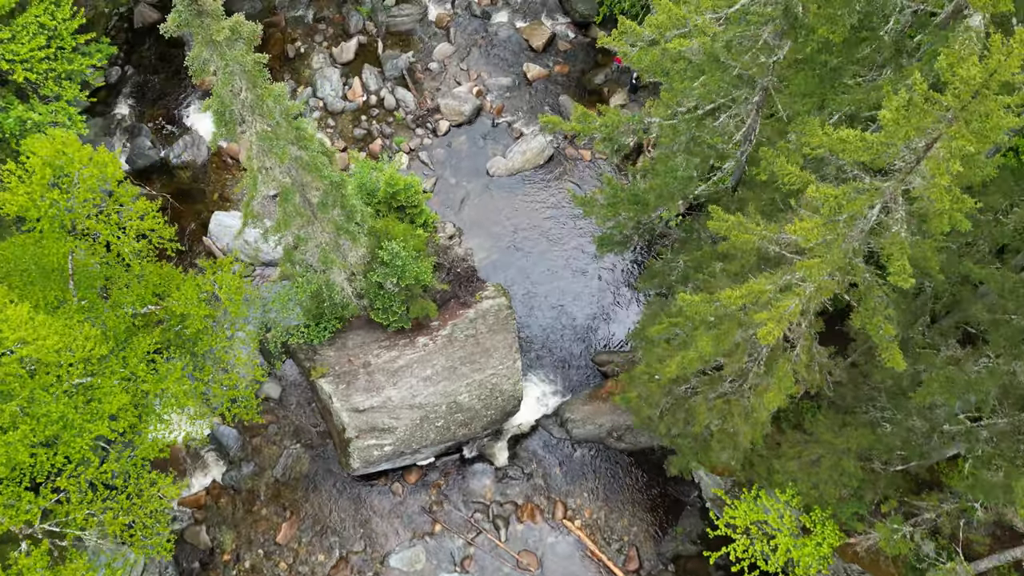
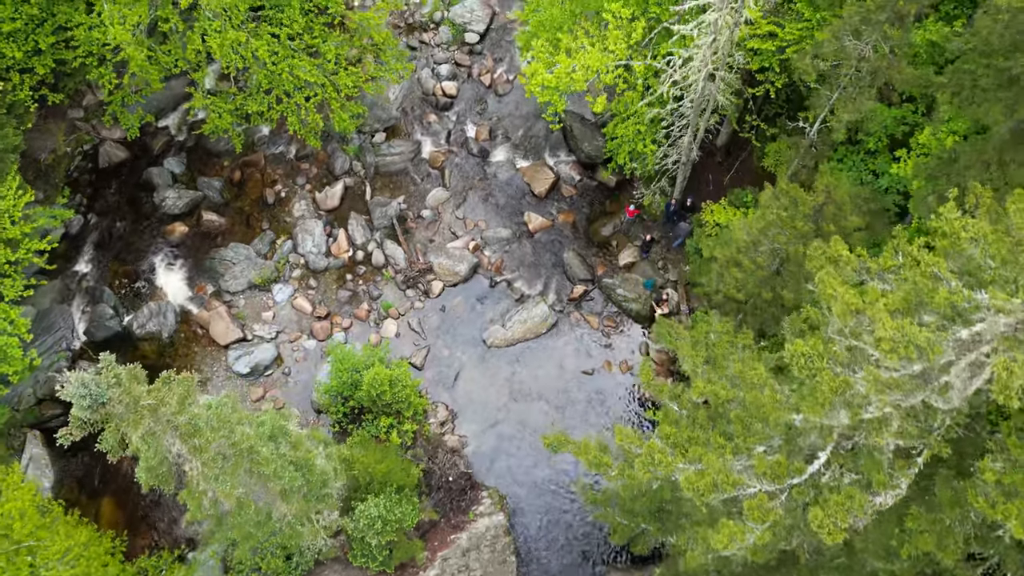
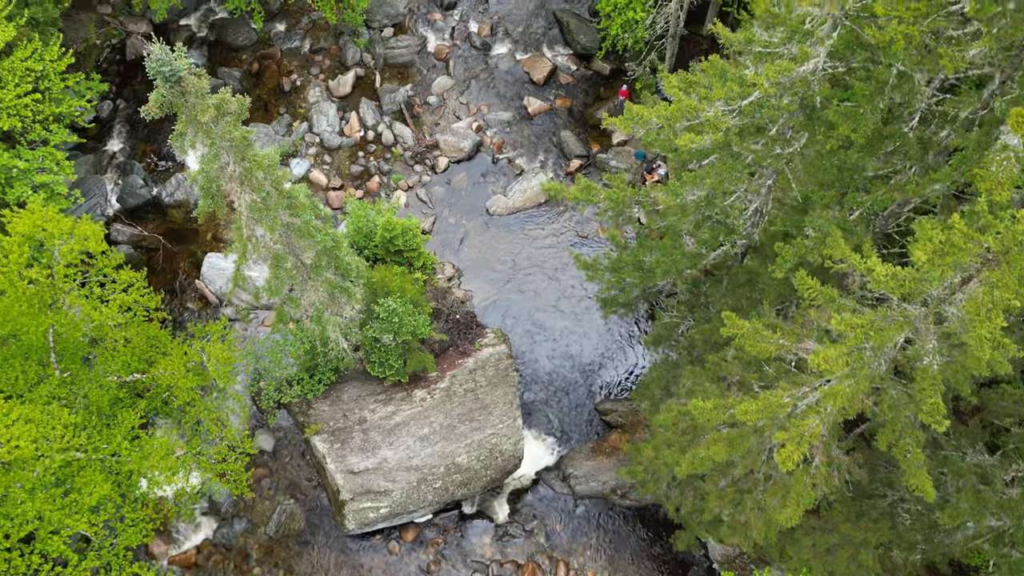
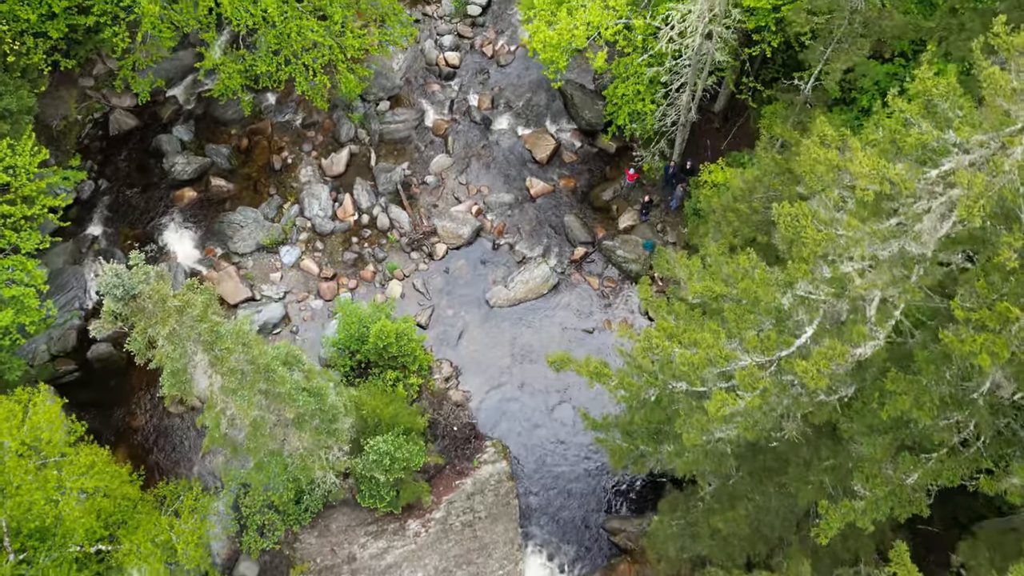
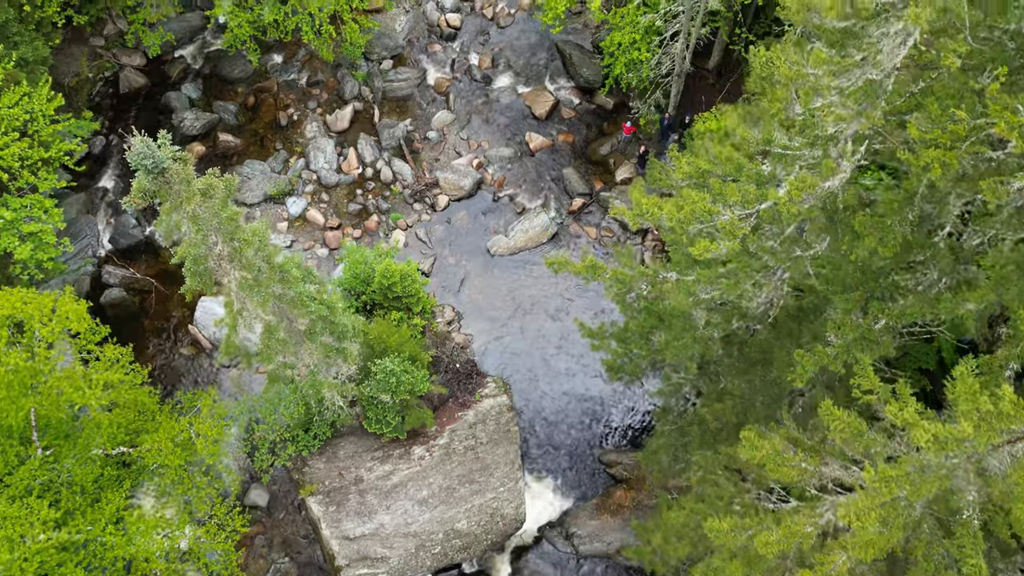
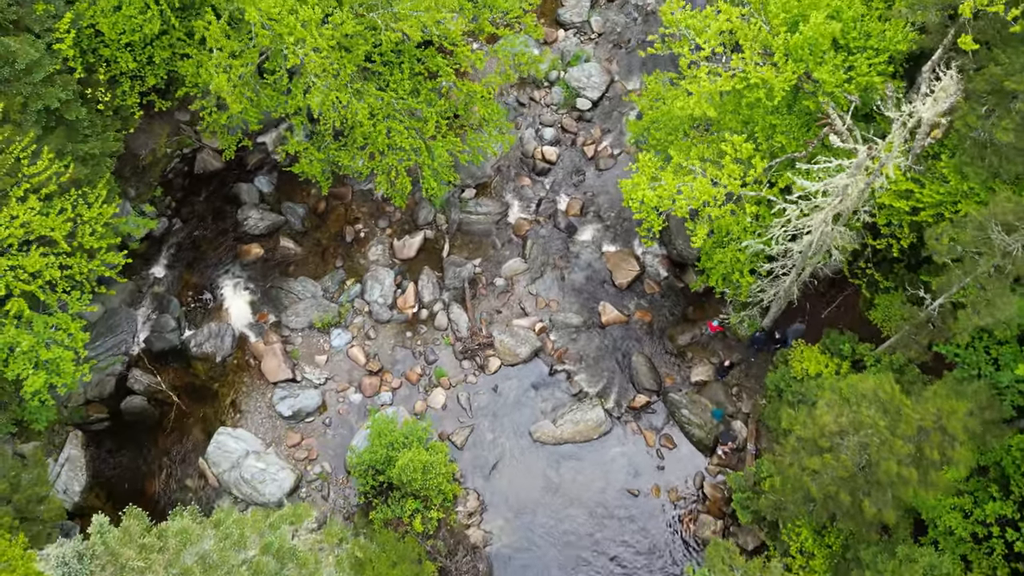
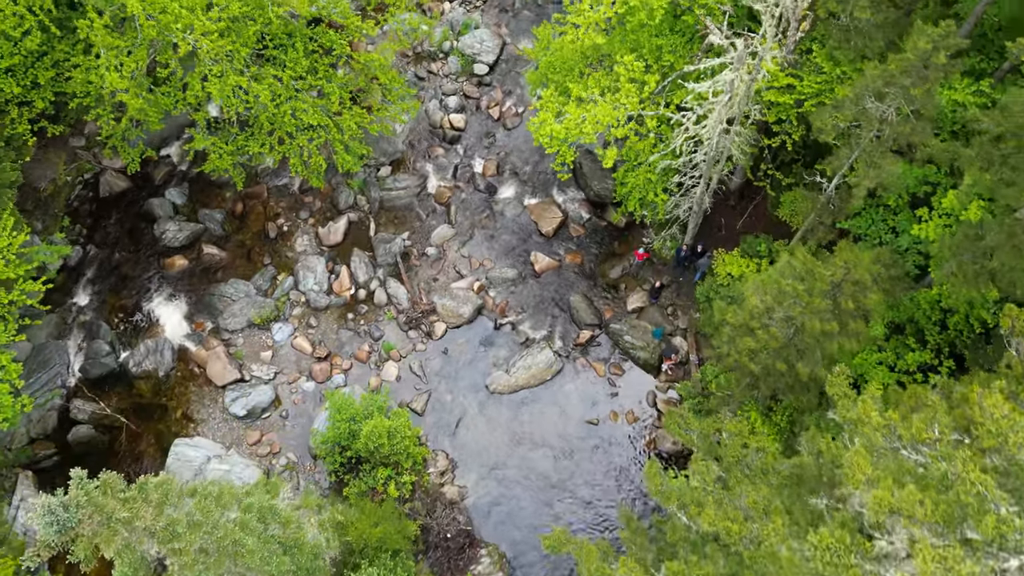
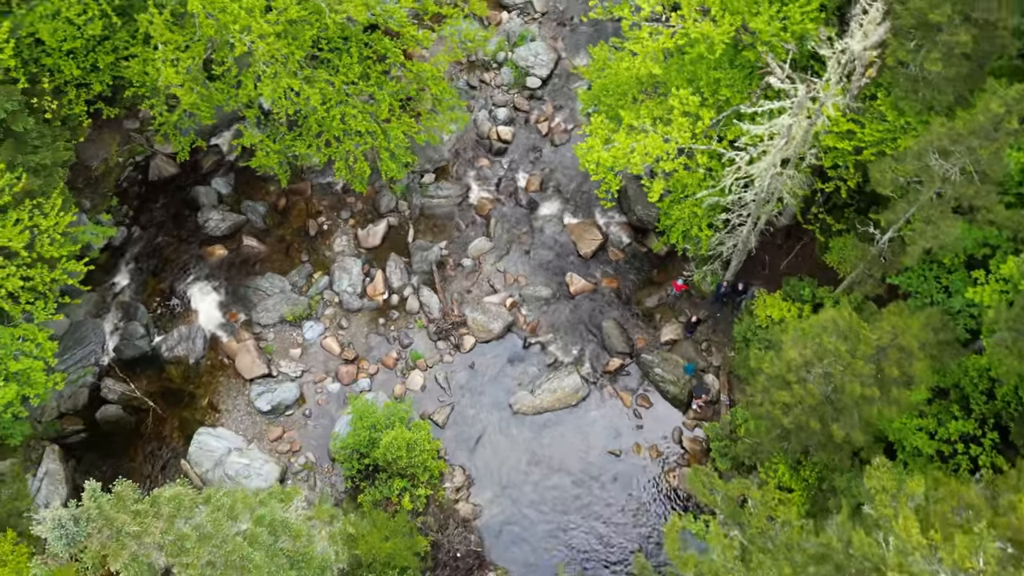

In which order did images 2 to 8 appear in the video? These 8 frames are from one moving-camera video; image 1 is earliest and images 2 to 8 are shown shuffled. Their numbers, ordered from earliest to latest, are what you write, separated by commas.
3, 5, 4, 2, 7, 8, 6
